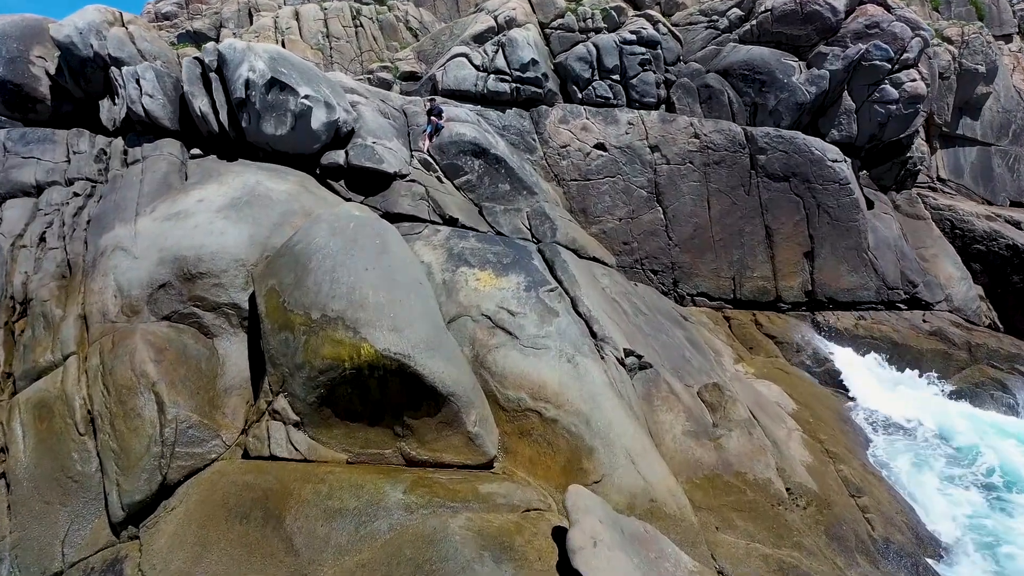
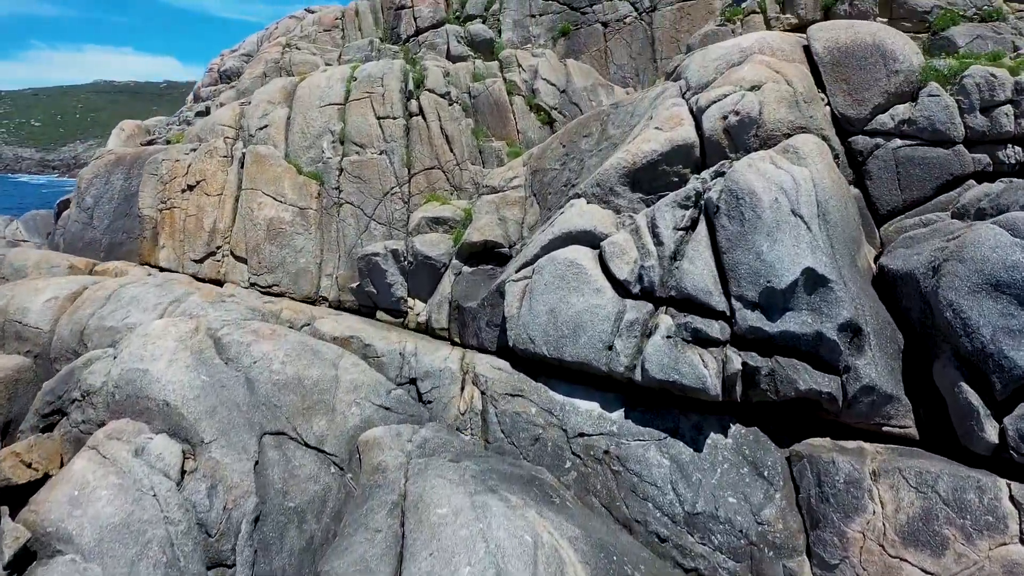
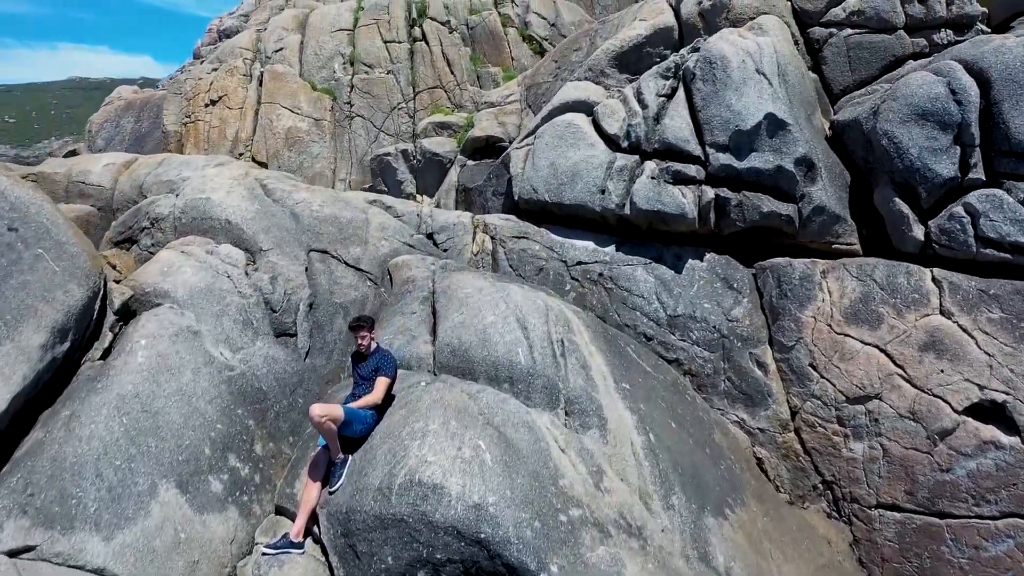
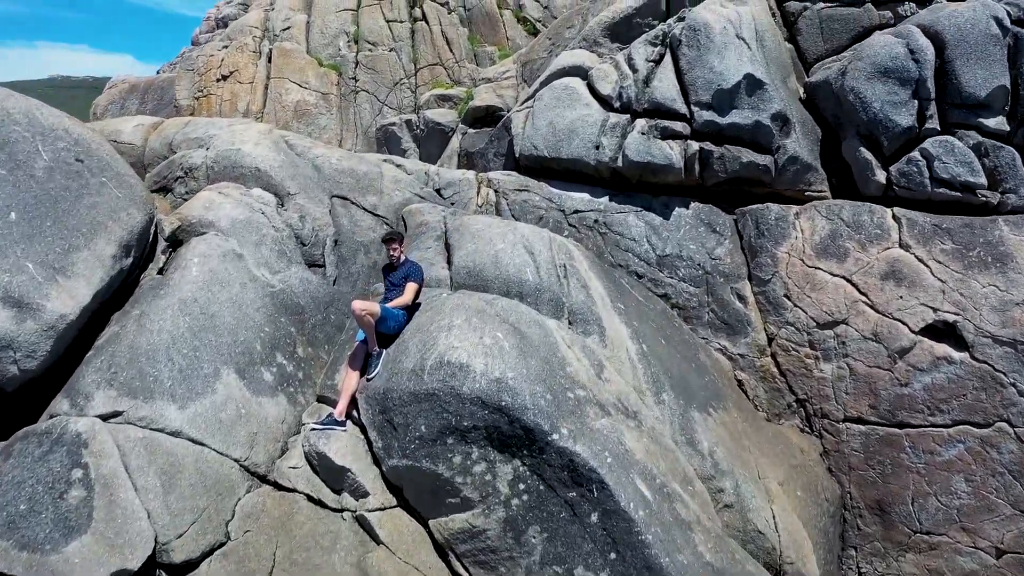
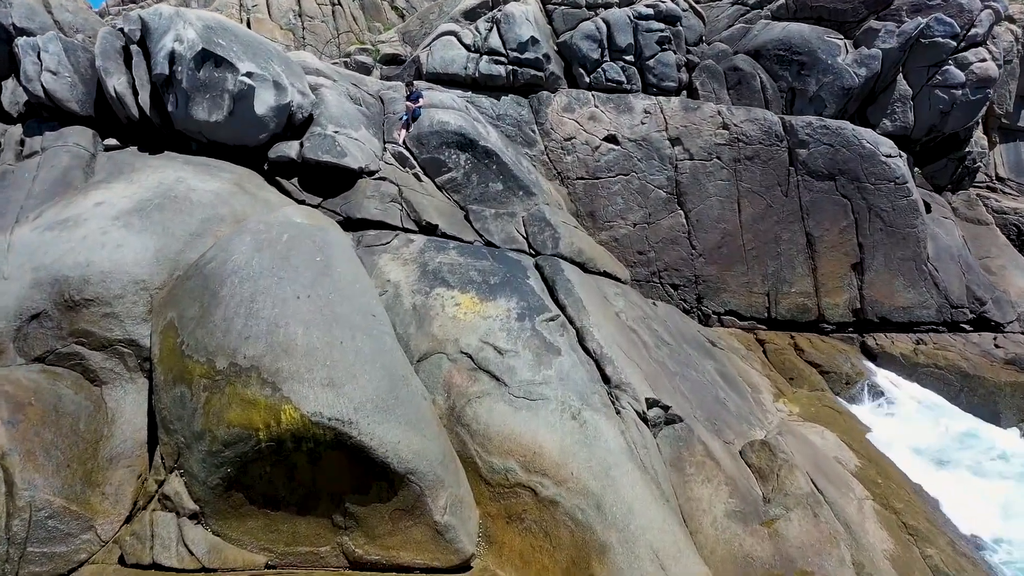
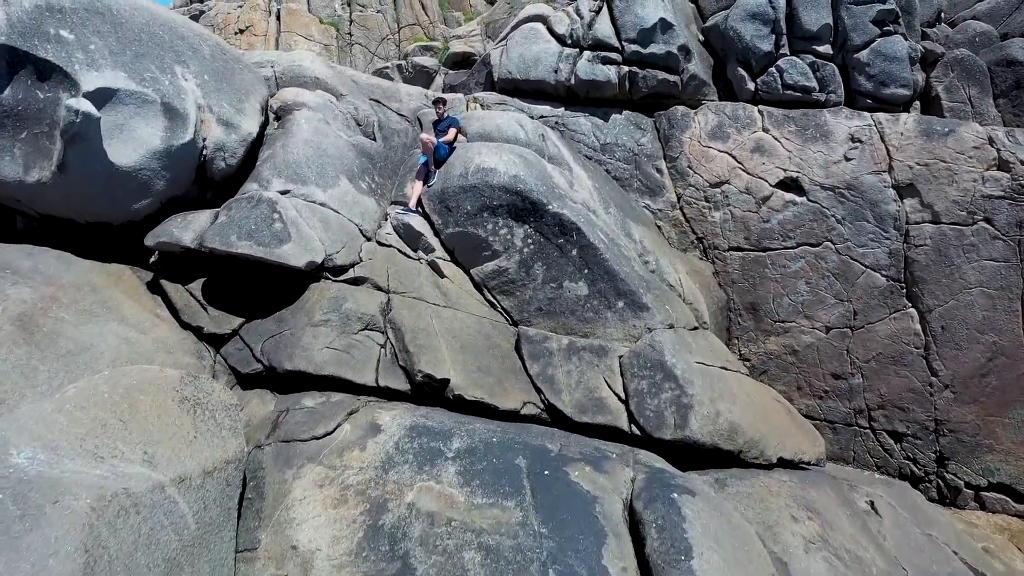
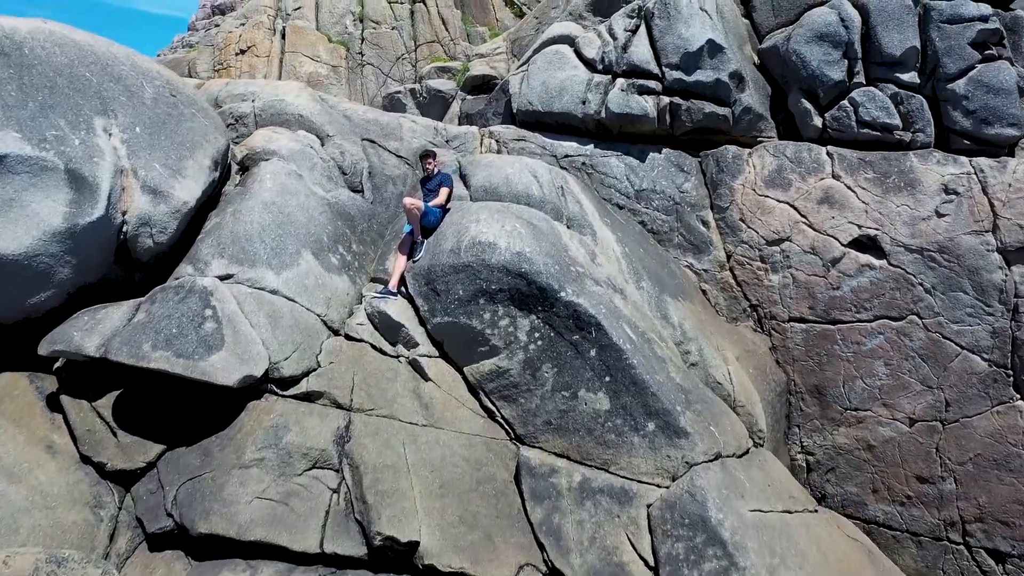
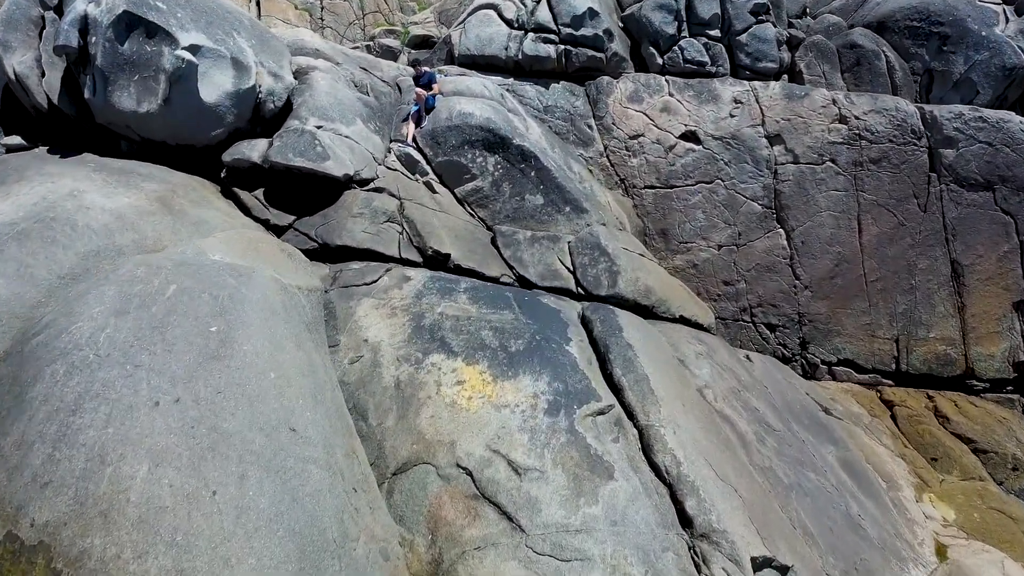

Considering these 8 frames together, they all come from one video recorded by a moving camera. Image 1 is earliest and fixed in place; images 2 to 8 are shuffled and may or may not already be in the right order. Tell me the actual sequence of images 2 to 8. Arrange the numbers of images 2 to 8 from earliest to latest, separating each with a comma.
5, 8, 6, 7, 4, 3, 2
